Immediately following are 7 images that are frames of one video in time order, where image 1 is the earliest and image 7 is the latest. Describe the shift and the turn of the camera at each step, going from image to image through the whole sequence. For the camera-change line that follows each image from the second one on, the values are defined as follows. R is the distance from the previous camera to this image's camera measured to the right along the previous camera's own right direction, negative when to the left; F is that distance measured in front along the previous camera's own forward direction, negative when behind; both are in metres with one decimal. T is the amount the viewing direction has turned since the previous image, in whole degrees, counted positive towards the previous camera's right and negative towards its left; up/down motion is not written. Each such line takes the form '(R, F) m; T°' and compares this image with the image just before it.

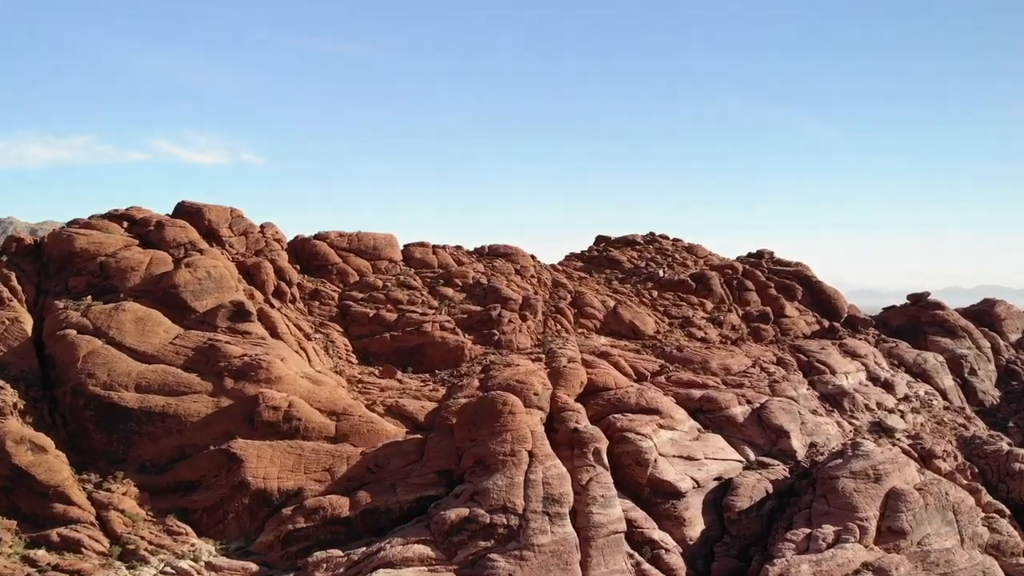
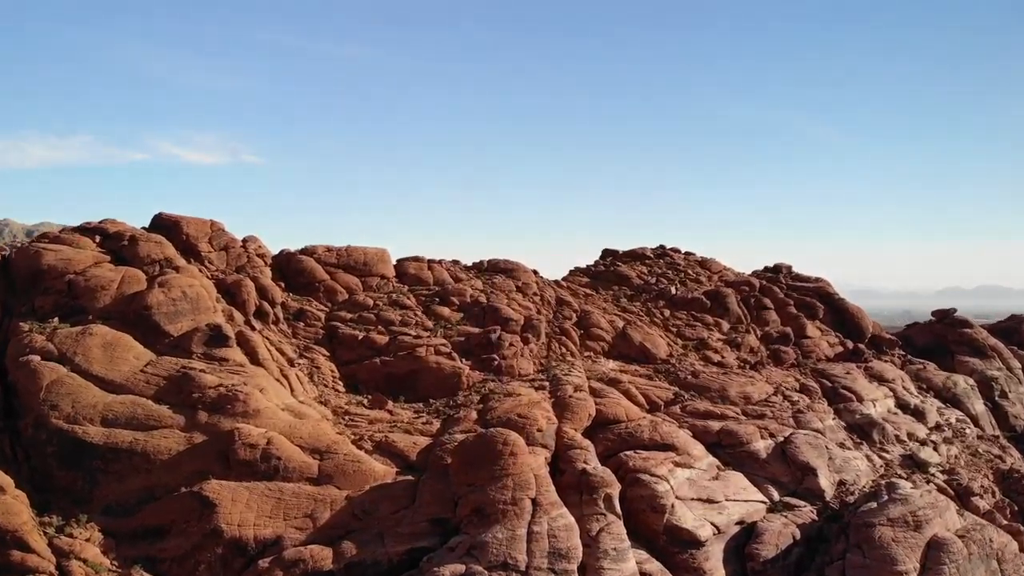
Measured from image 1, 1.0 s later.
(0.0, +2.0) m; 0°
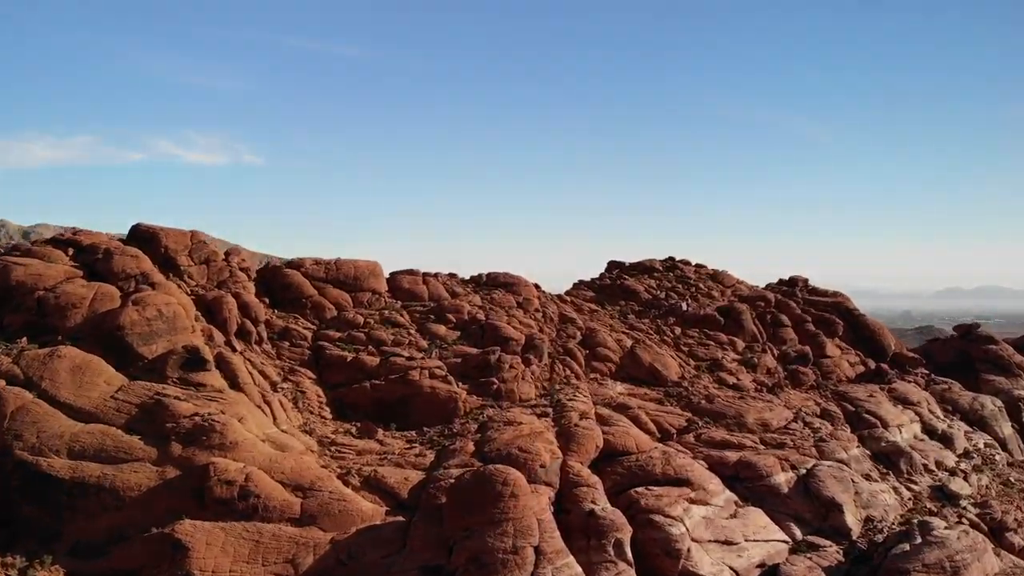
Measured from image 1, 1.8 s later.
(0.0, +1.7) m; 0°
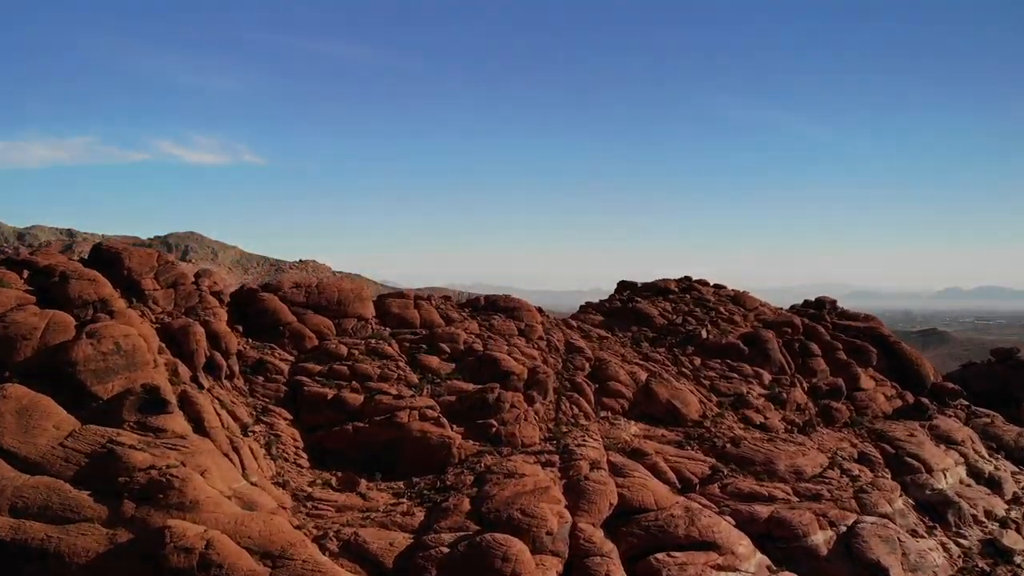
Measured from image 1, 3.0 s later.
(0.0, +2.4) m; 0°
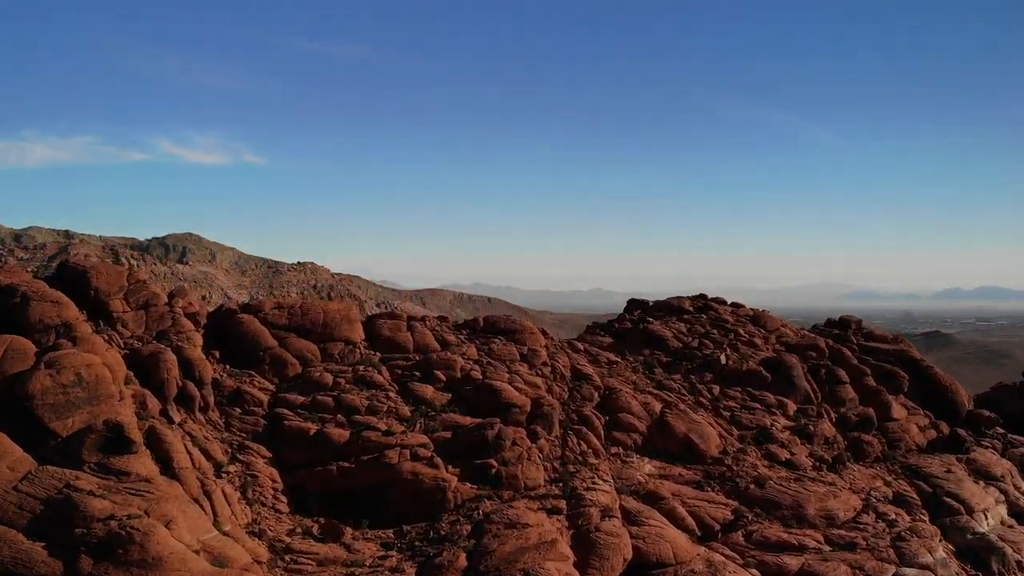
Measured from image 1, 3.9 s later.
(0.0, +1.8) m; 0°
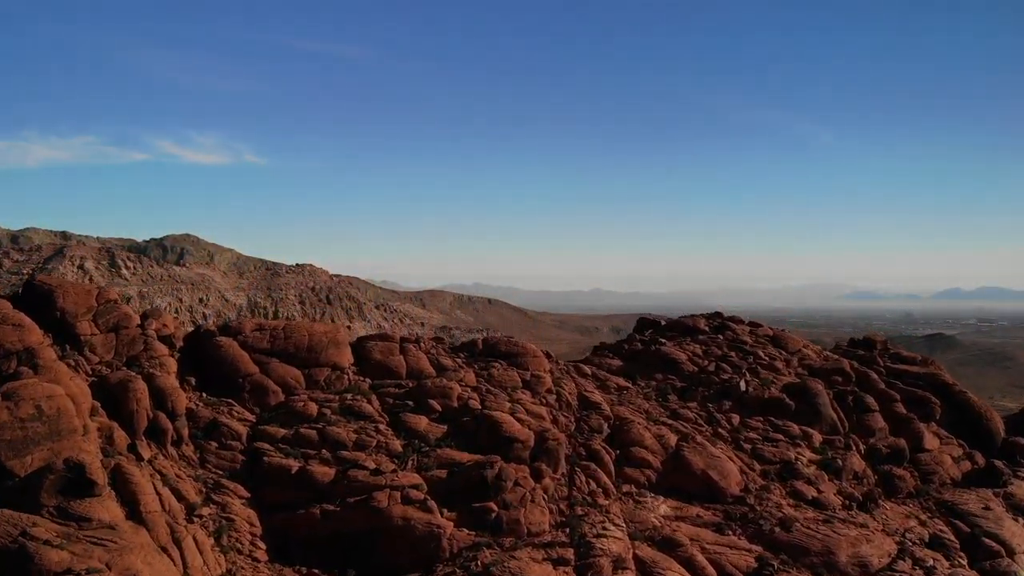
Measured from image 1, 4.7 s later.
(0.0, +1.6) m; 0°
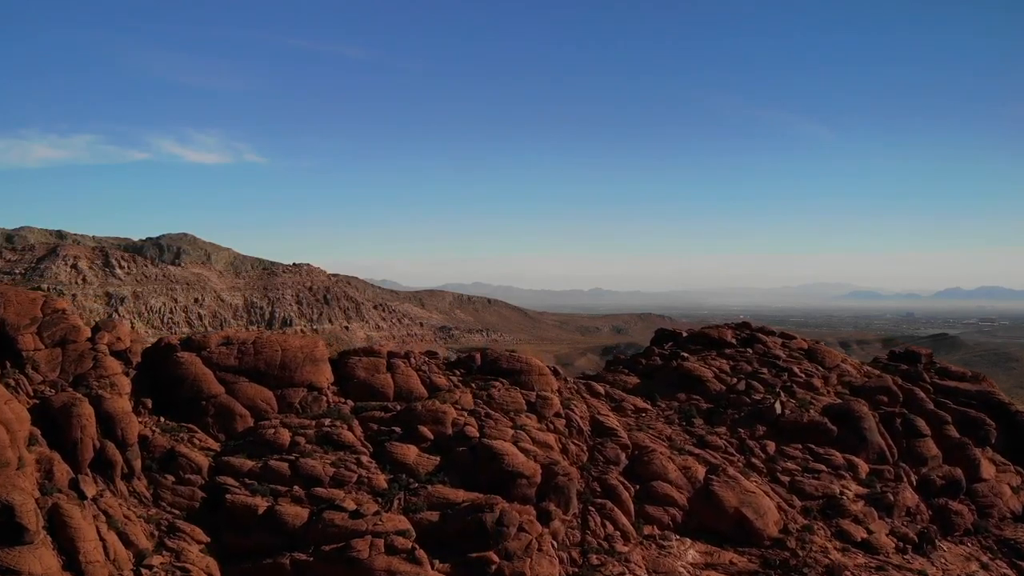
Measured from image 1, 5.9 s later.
(-0.1, +2.3) m; 0°
